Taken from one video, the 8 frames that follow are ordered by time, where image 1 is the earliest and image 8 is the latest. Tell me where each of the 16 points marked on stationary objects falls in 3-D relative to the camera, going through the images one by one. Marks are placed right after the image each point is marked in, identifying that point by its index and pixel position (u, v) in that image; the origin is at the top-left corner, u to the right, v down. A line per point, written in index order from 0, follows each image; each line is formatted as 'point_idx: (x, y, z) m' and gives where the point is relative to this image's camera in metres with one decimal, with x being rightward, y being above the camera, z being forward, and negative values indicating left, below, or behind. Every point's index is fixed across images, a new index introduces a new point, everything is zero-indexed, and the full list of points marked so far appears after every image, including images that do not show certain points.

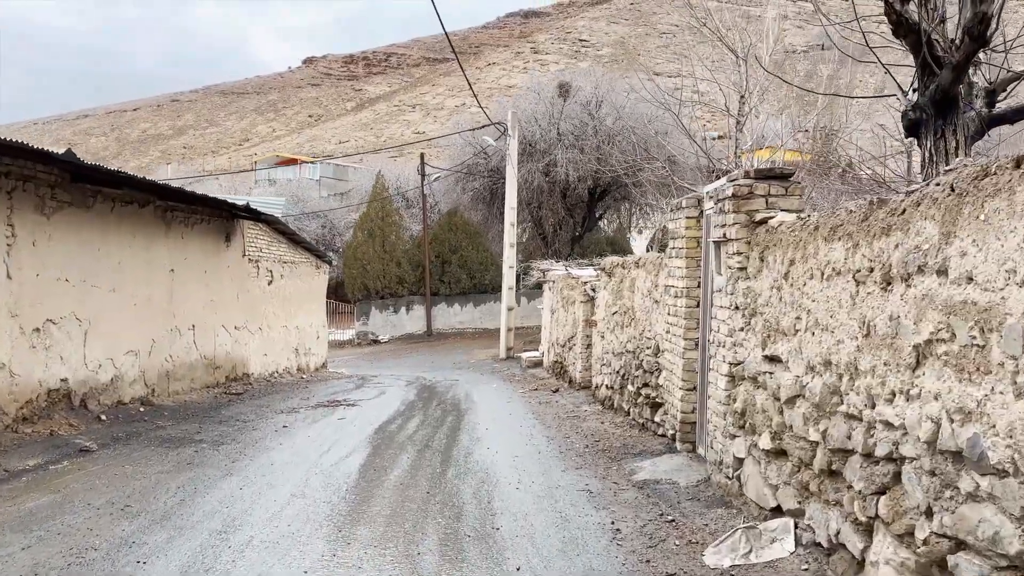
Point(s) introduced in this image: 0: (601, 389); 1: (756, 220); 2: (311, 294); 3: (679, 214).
0: (+1.2, -1.4, +10.2) m
1: (+1.5, +0.4, +4.7) m
2: (-4.4, -0.1, +16.8) m
3: (+1.5, +0.6, +6.6) m
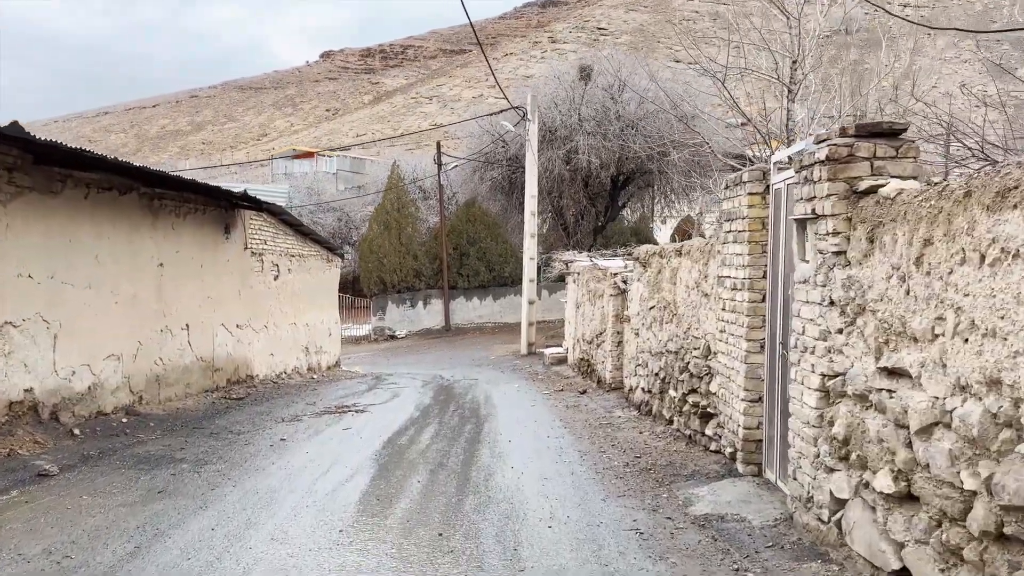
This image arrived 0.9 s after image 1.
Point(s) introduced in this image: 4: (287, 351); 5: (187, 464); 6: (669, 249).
0: (+1.5, -1.3, +9.1) m
1: (+1.7, +0.5, +3.6) m
2: (-4.0, 0.0, +15.9) m
3: (+1.7, +0.7, +5.6) m
4: (-4.0, -1.2, +13.7) m
5: (-2.6, -1.4, +6.2) m
6: (+1.7, +0.4, +8.0) m
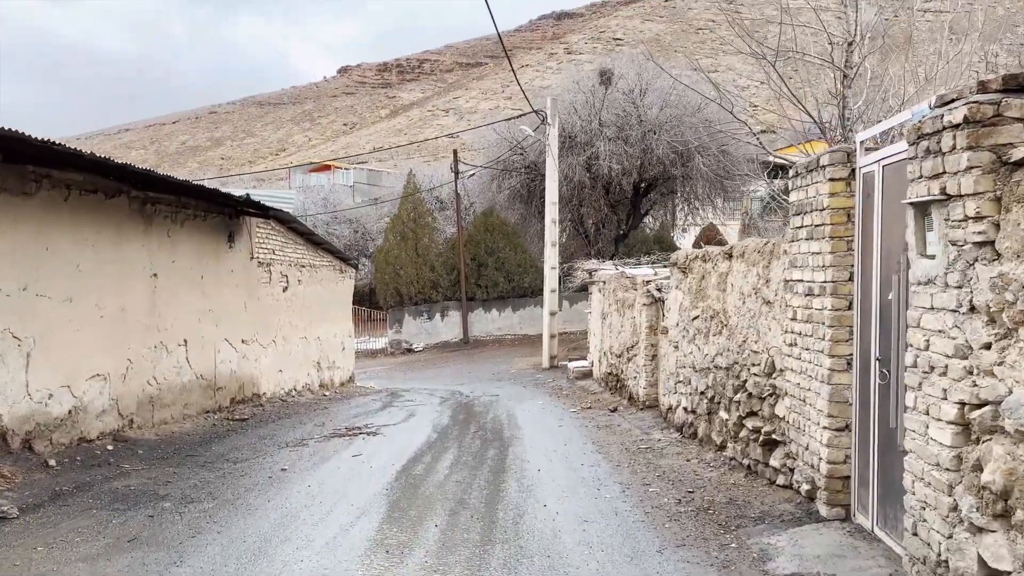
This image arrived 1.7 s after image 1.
0: (+1.8, -1.4, +8.2) m
1: (+1.8, +0.5, +2.8) m
2: (-3.5, -0.3, +15.2) m
3: (+1.8, +0.7, +4.7) m
4: (-3.6, -1.4, +12.9) m
5: (-2.4, -1.5, +5.4) m
6: (+1.9, +0.3, +7.1) m
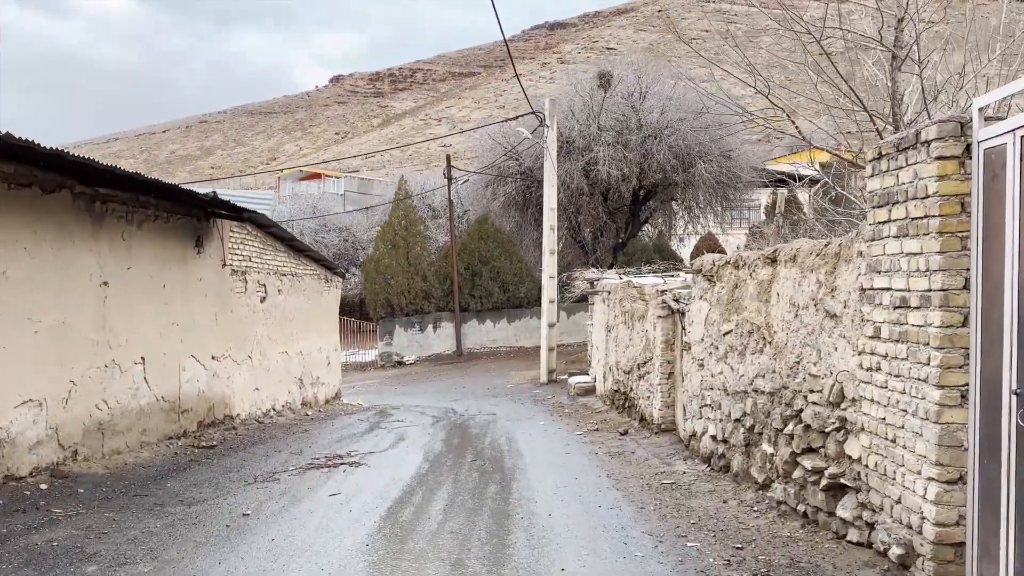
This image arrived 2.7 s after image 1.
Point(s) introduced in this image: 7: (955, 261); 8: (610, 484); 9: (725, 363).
0: (+1.8, -1.5, +7.2) m
1: (+1.9, +0.4, +1.8) m
2: (-3.6, -0.5, +14.1) m
3: (+1.9, +0.6, +3.7) m
4: (-3.7, -1.5, +11.8) m
5: (-2.4, -1.6, +4.3) m
6: (+1.9, +0.3, +6.1) m
7: (+1.9, +0.1, +3.3) m
8: (+0.9, -1.7, +6.6) m
9: (+1.9, -0.7, +6.6) m
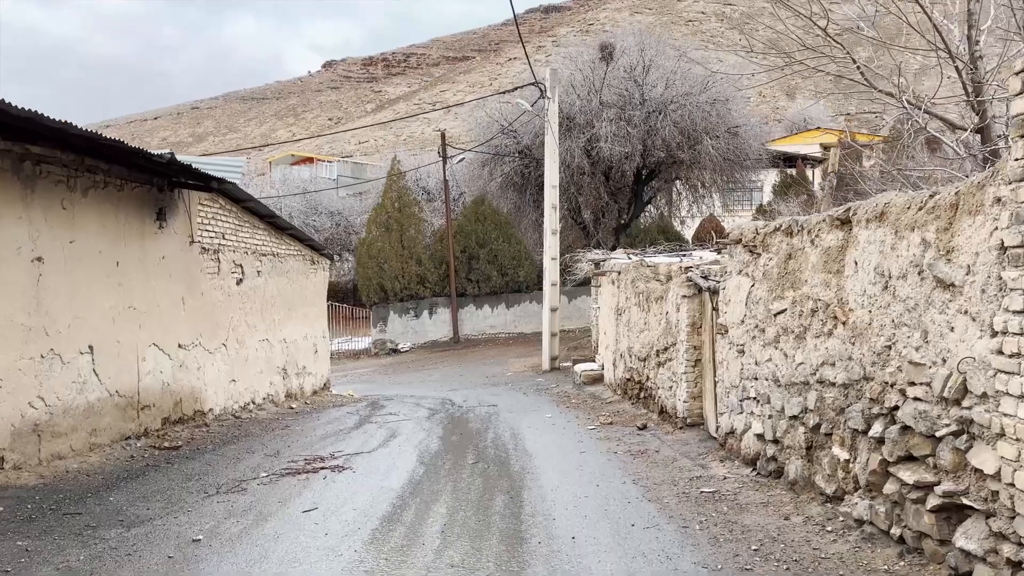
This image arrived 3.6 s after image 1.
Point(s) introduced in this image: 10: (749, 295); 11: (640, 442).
0: (+1.9, -1.2, +6.2) m
1: (+2.0, +0.6, +0.7) m
2: (-3.5, -0.1, +13.0) m
3: (+2.0, +0.8, +2.6) m
4: (-3.6, -1.3, +10.7) m
5: (-2.3, -1.4, +3.3) m
6: (+2.0, +0.5, +5.0) m
7: (+2.0, +0.3, +2.3) m
8: (+0.9, -1.5, +5.6) m
9: (+1.9, -0.4, +5.5) m
10: (+1.9, -0.1, +6.1) m
11: (+1.3, -1.6, +7.7) m
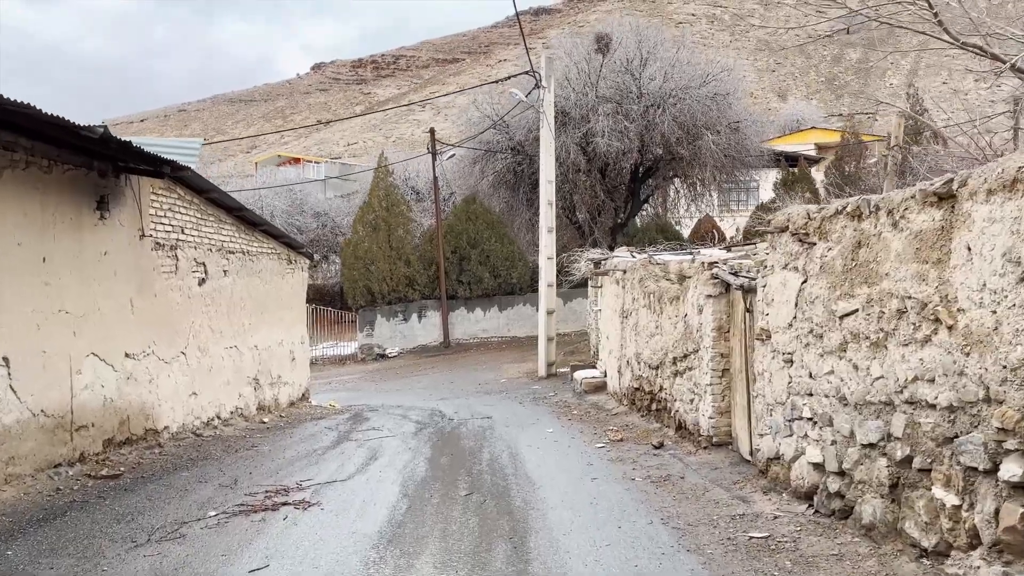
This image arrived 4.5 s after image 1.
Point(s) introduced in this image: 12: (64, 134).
0: (+1.9, -1.2, +5.1) m
1: (+2.1, +0.6, -0.3) m
2: (-3.6, -0.2, +11.9) m
3: (+2.0, +0.8, +1.6) m
4: (-3.7, -1.3, +9.6) m
5: (-2.2, -1.4, +2.1) m
6: (+2.0, +0.5, +4.0) m
7: (+2.1, +0.3, +1.2) m
8: (+1.0, -1.5, +4.5) m
9: (+1.9, -0.4, +4.5) m
10: (+1.9, 0.0, +5.0) m
11: (+1.3, -1.6, +6.7) m
12: (-3.5, +1.2, +5.9) m
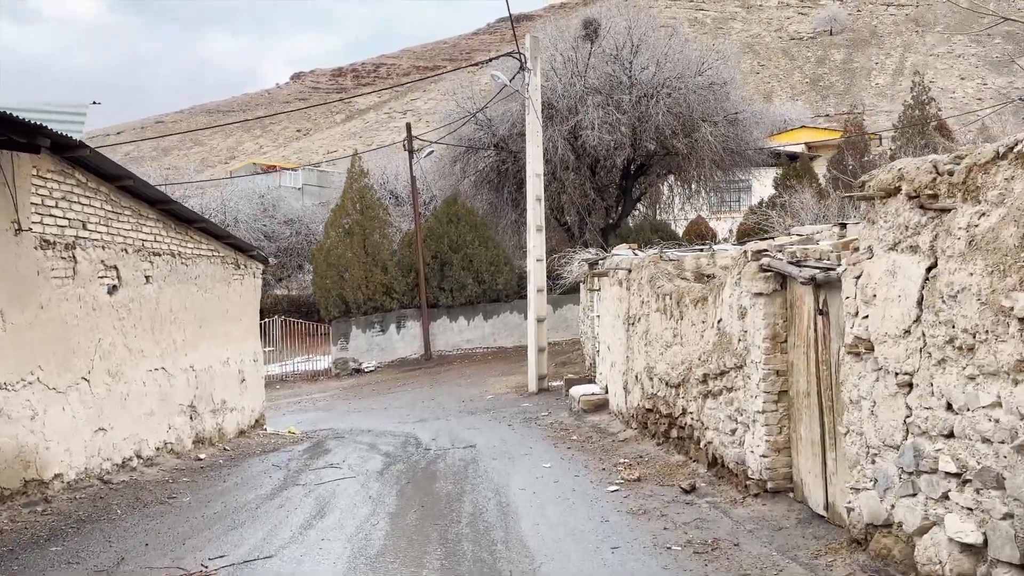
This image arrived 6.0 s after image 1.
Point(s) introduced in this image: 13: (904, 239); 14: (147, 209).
0: (+1.8, -1.2, +3.5) m
1: (+2.1, +0.7, -2.0) m
2: (-3.8, -0.3, +10.1) m
3: (+2.0, +0.9, -0.1) m
4: (-3.8, -1.4, +7.8) m
5: (-2.2, -1.4, +0.4) m
6: (+2.0, +0.6, +2.4) m
7: (+2.1, +0.4, -0.4) m
8: (+0.9, -1.4, +2.8) m
9: (+1.9, -0.4, +2.8) m
10: (+1.8, 0.0, +3.4) m
11: (+1.2, -1.5, +5.0) m
12: (-3.6, +1.1, +4.2) m
13: (+1.8, +0.2, +3.5) m
14: (-3.9, +0.9, +8.2) m
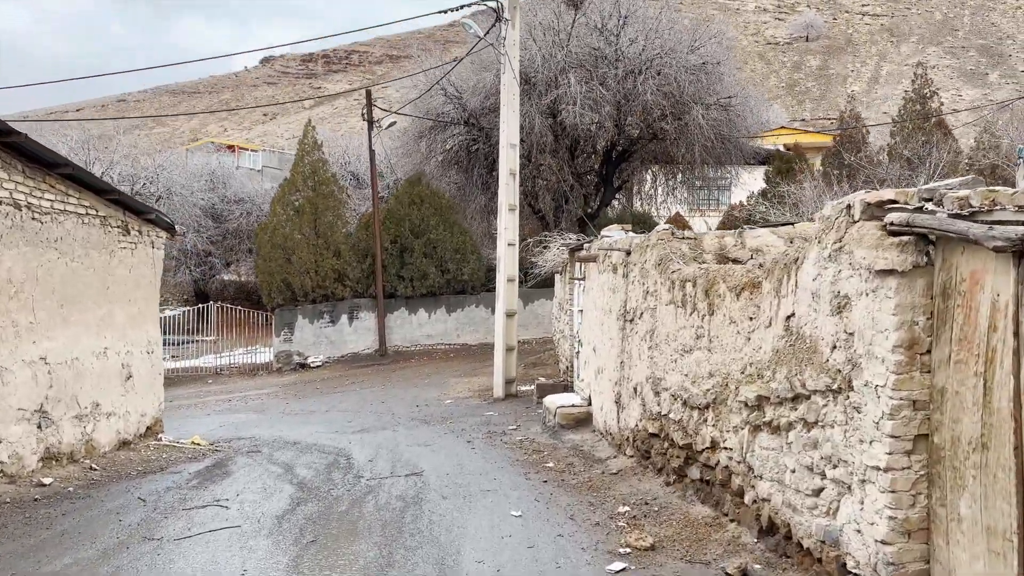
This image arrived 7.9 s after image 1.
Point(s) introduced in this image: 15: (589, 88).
0: (+1.7, -1.1, +1.4) m
1: (+2.3, +0.8, -4.0) m
2: (-4.2, 0.0, +7.9) m
3: (+2.1, +1.0, -2.1) m
4: (-4.1, -1.1, +5.6) m
5: (-2.2, -1.2, -1.8) m
6: (+2.0, +0.6, +0.3) m
7: (+2.2, +0.5, -2.5) m
8: (+0.8, -1.3, +0.7) m
9: (+1.8, -0.3, +0.8) m
10: (+1.8, +0.1, +1.3) m
11: (+1.0, -1.4, +2.9) m
12: (-3.7, +1.4, +1.9) m
13: (+1.8, +0.3, +1.5) m
14: (-4.2, +1.2, +5.9) m
15: (+2.0, +5.1, +19.5) m
